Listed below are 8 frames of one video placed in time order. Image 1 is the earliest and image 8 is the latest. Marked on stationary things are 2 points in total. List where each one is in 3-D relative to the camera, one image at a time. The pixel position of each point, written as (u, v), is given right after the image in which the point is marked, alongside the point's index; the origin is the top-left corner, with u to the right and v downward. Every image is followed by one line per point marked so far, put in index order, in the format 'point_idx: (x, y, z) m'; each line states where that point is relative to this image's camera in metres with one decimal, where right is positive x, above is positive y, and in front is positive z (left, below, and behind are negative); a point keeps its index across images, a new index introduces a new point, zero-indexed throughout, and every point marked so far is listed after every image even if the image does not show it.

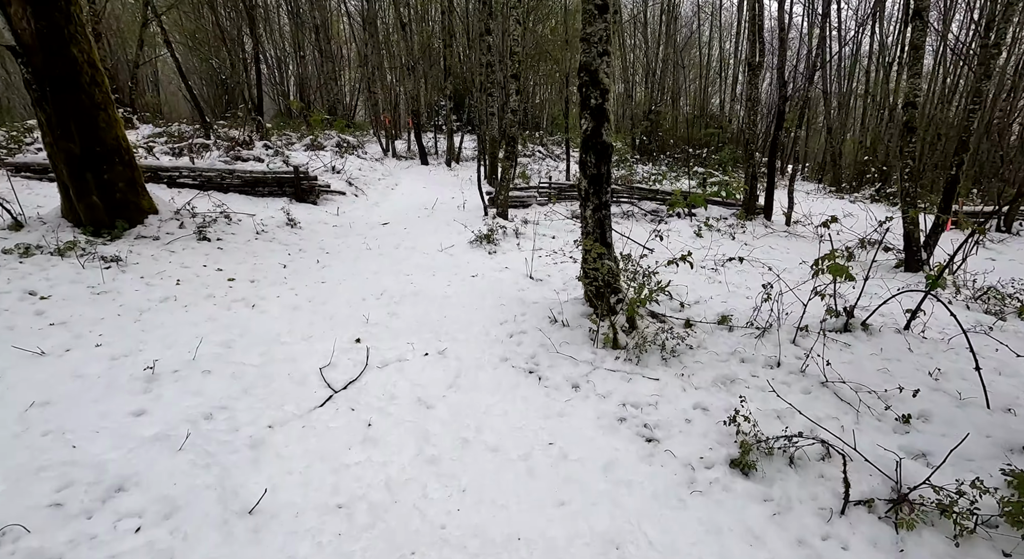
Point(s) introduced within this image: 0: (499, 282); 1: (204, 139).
0: (-0.2, 0.0, +8.5) m
1: (-9.6, +4.5, +17.5) m
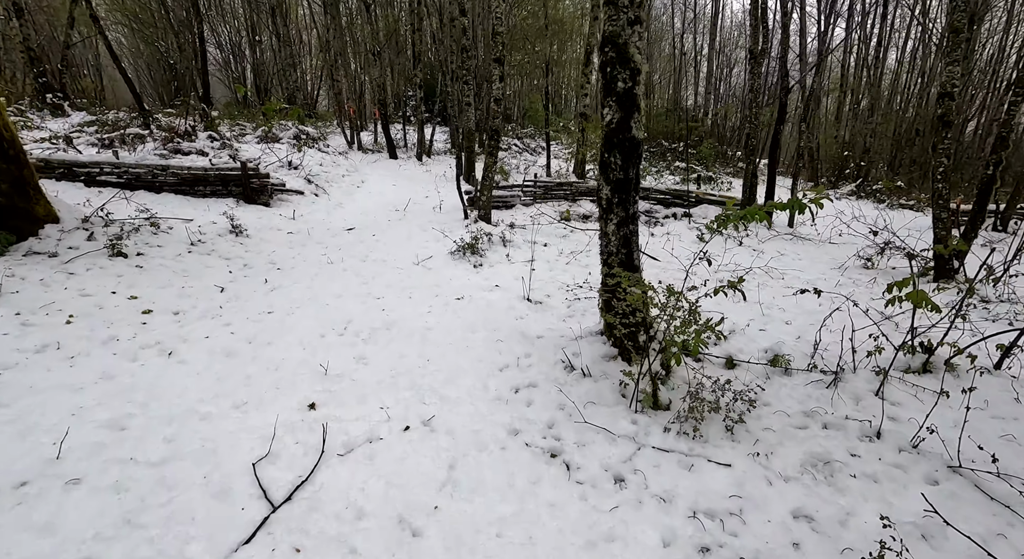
0: (-0.3, -0.3, +7.0) m
1: (-10.2, +4.2, +15.4) m
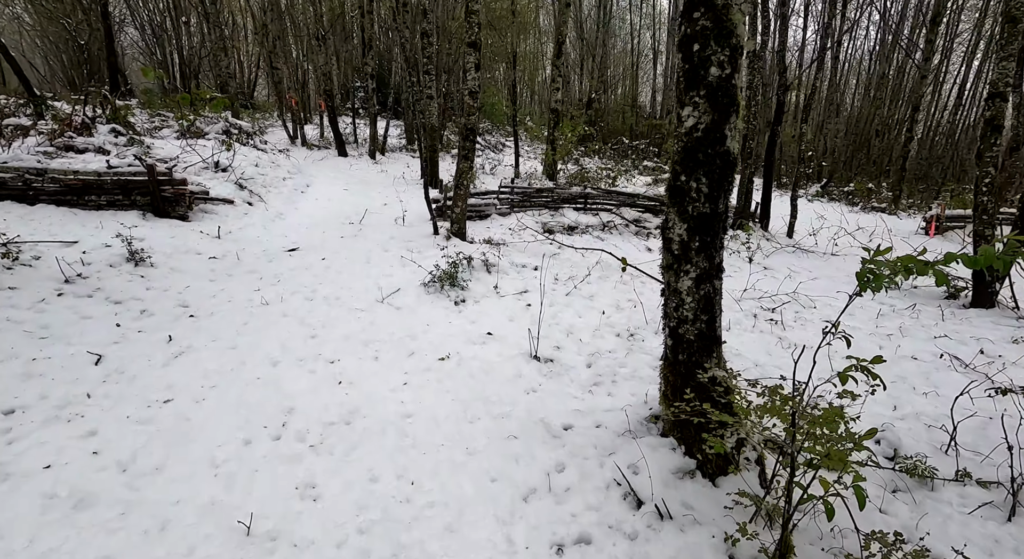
0: (-0.3, -0.8, +5.2) m
1: (-11.0, +3.7, +12.7) m
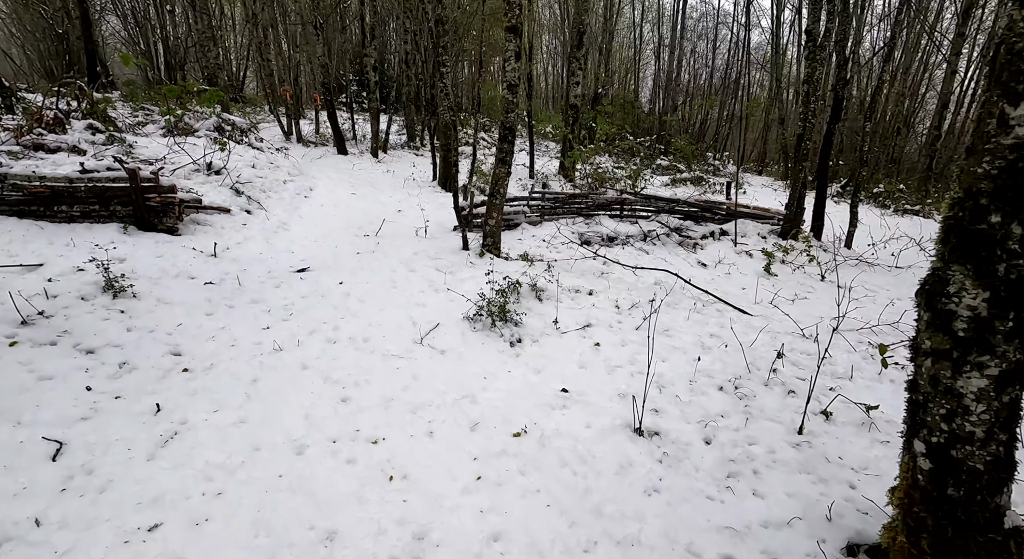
0: (+0.4, -1.2, +3.9) m
1: (-10.4, +3.4, +11.2) m
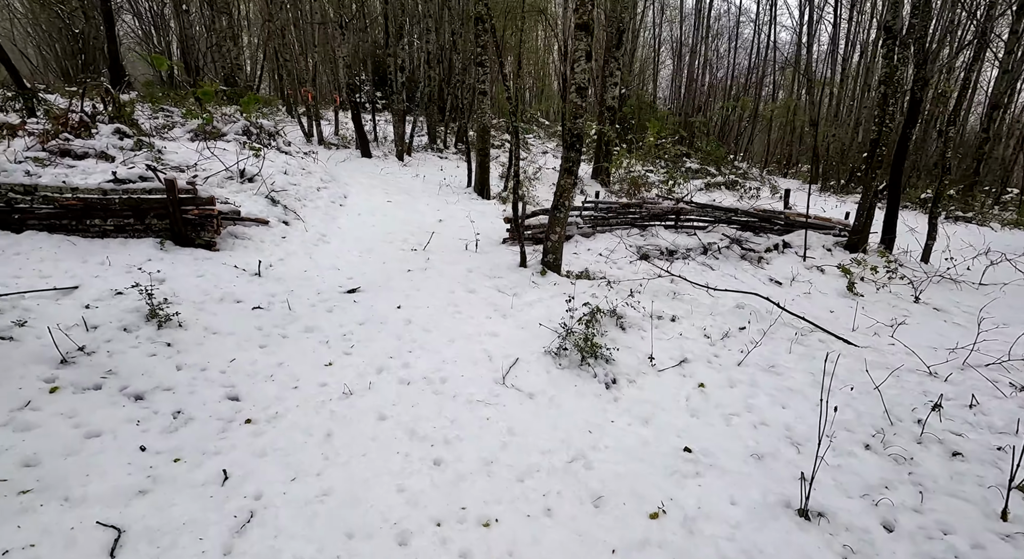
0: (+1.3, -1.5, +3.3) m
1: (-9.4, +3.1, +10.7) m
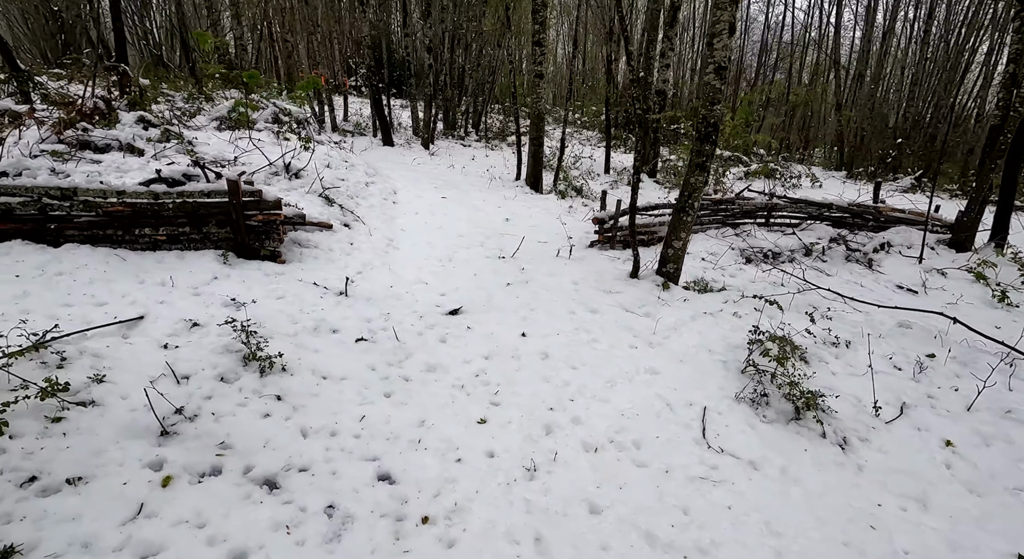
0: (+2.8, -1.8, +2.3) m
1: (-8.1, +3.0, +9.4) m
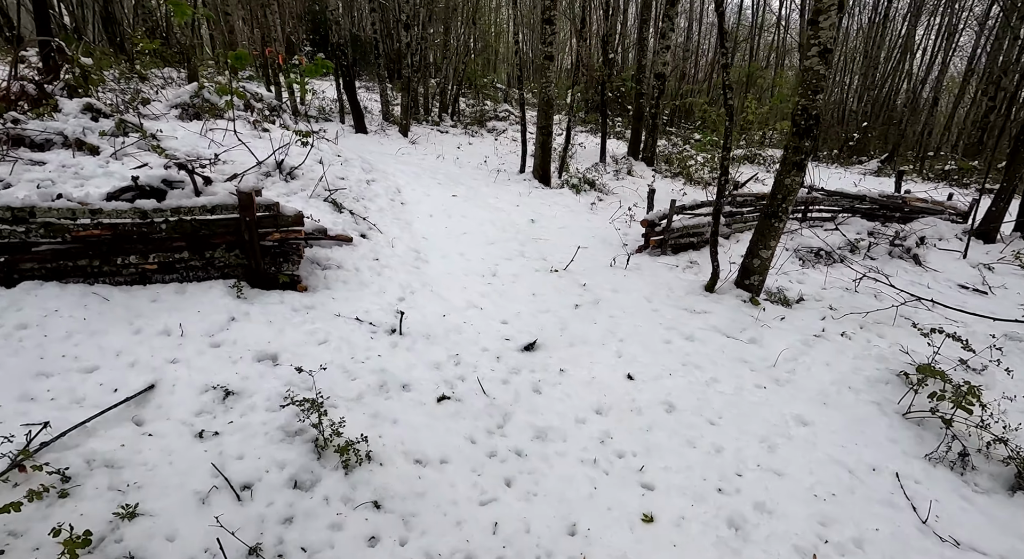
0: (+4.0, -2.1, +1.6) m
1: (-7.6, +2.6, +7.6) m
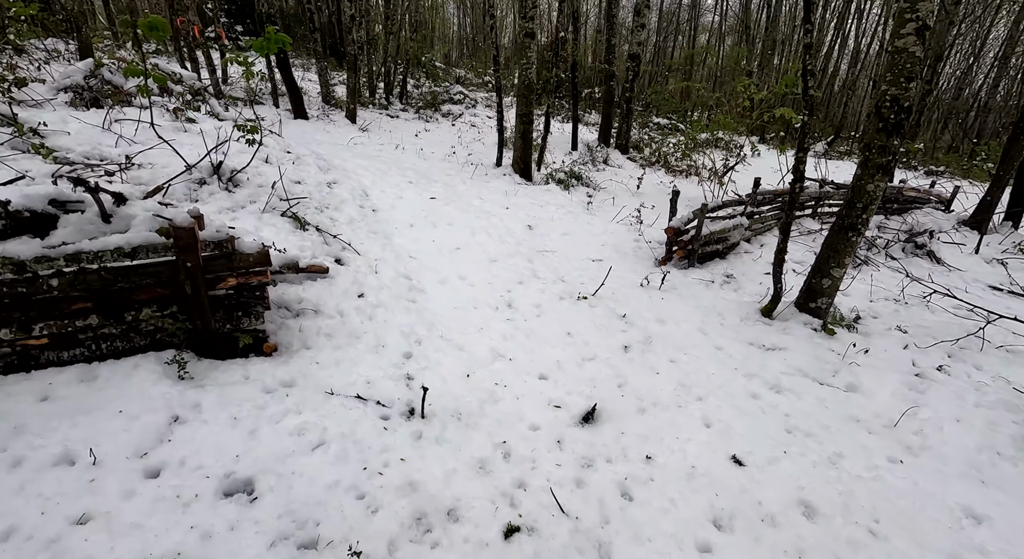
0: (+4.7, -2.4, +0.9) m
1: (-7.5, +2.0, +5.3) m
